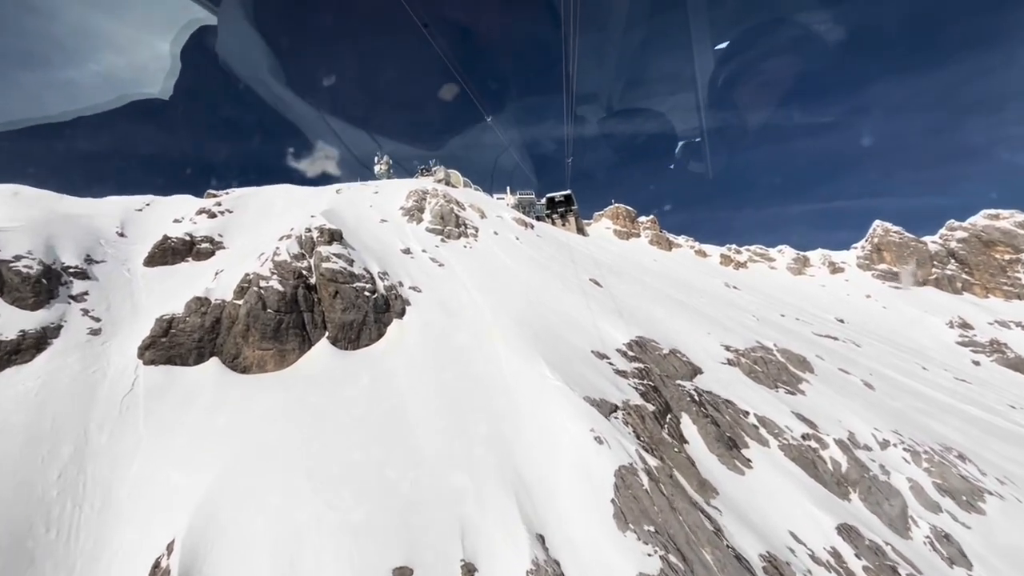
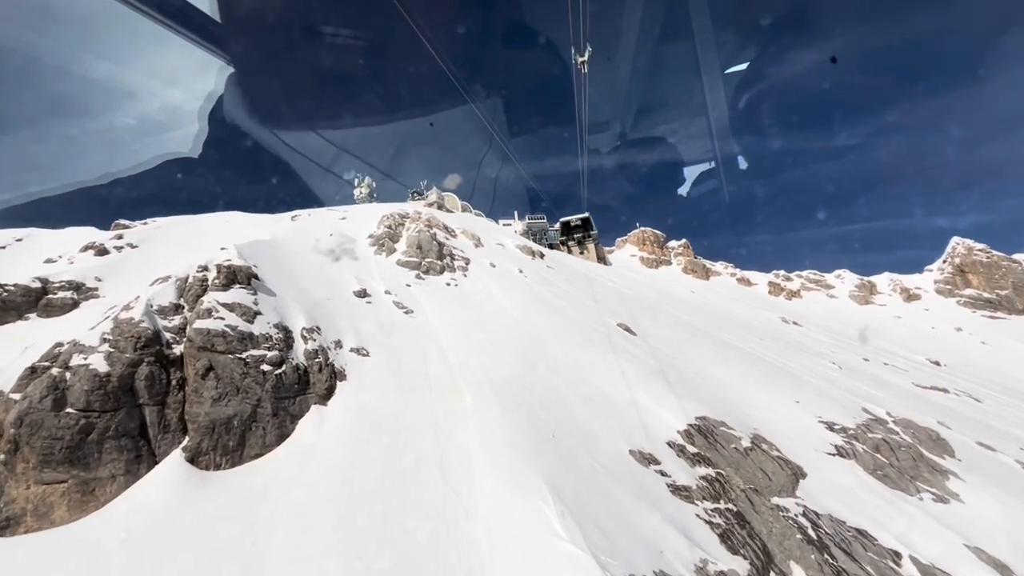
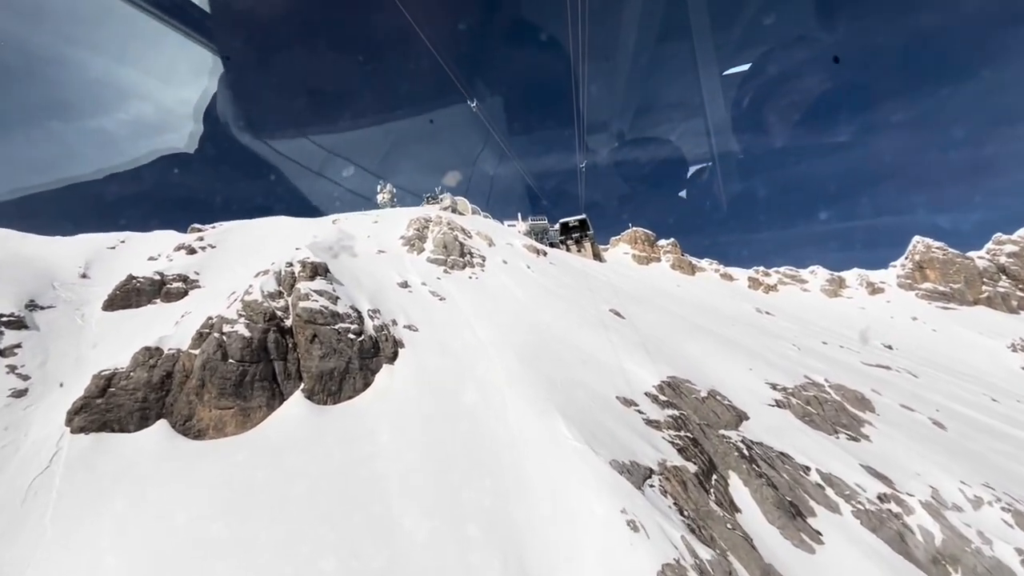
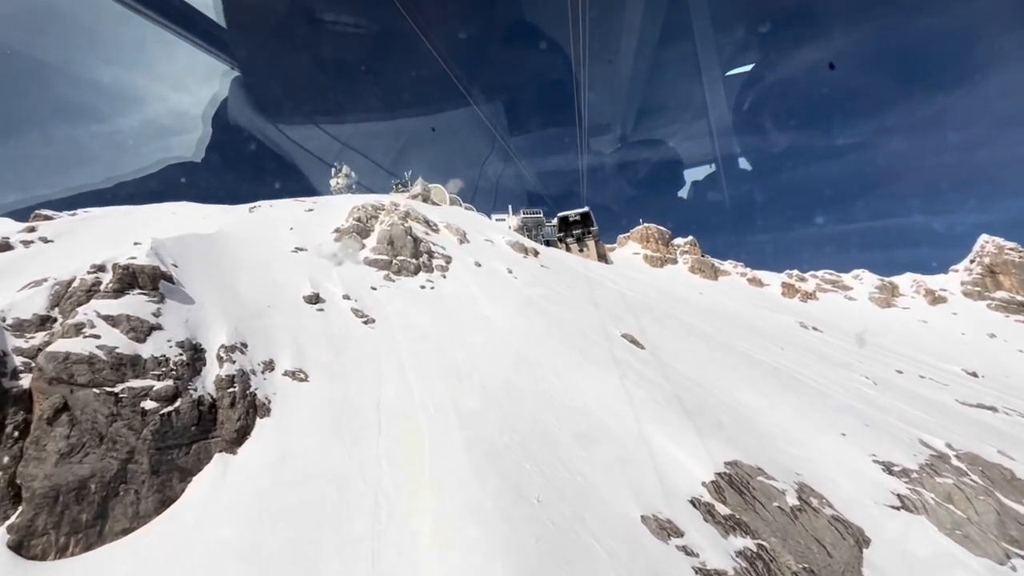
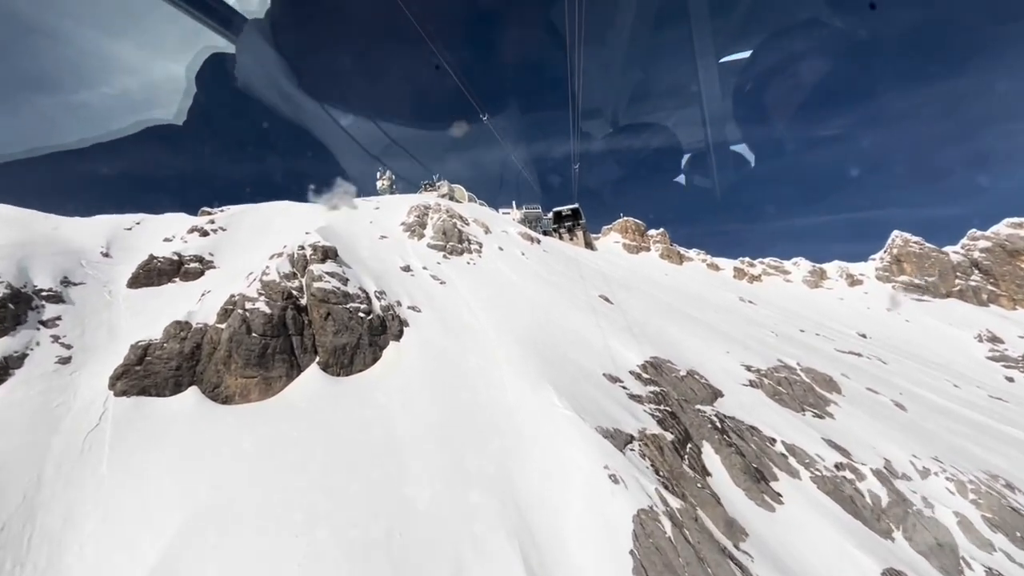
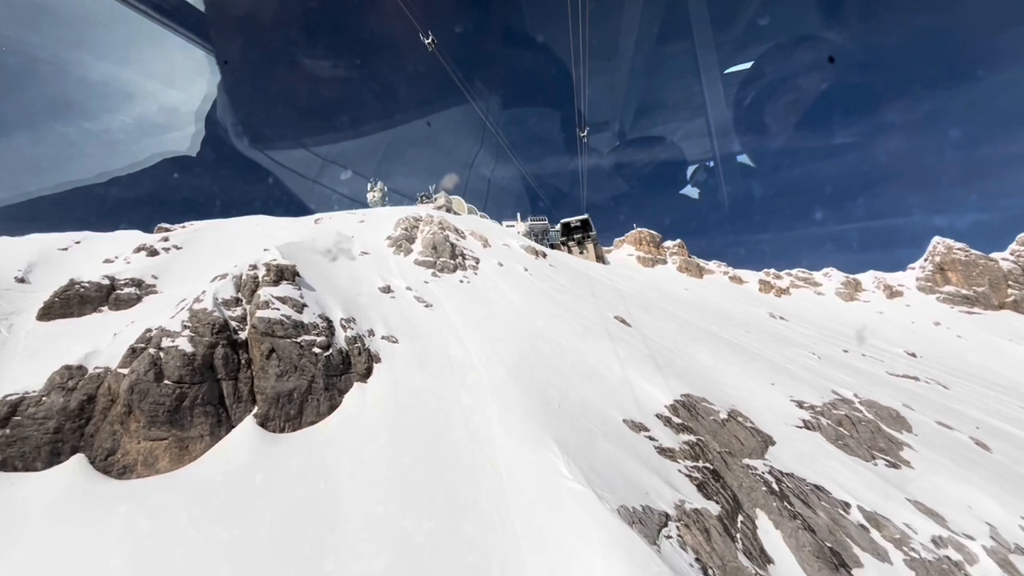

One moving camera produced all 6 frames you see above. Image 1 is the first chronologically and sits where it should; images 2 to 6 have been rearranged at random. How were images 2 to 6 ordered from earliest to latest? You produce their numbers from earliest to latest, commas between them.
5, 3, 6, 2, 4
